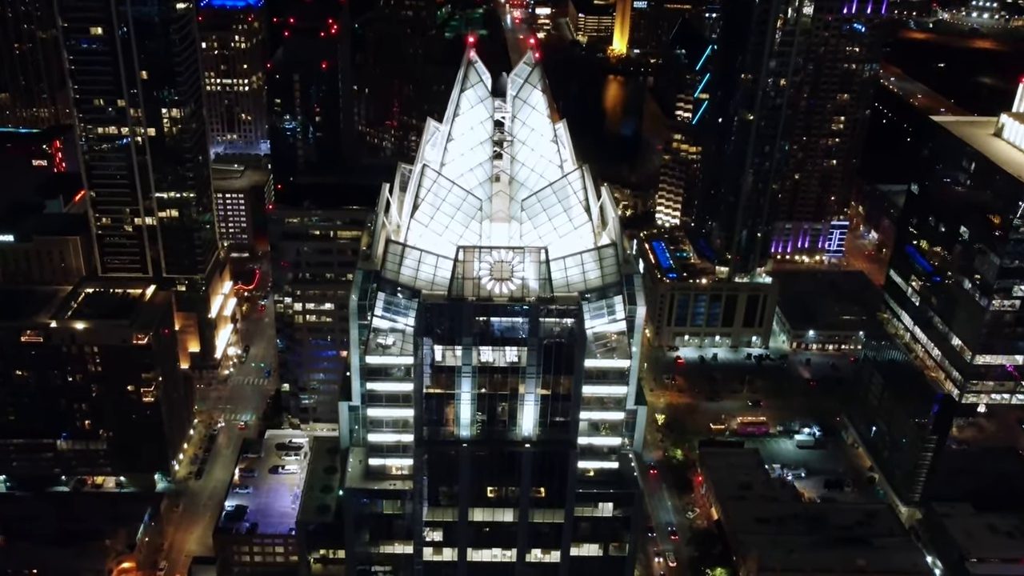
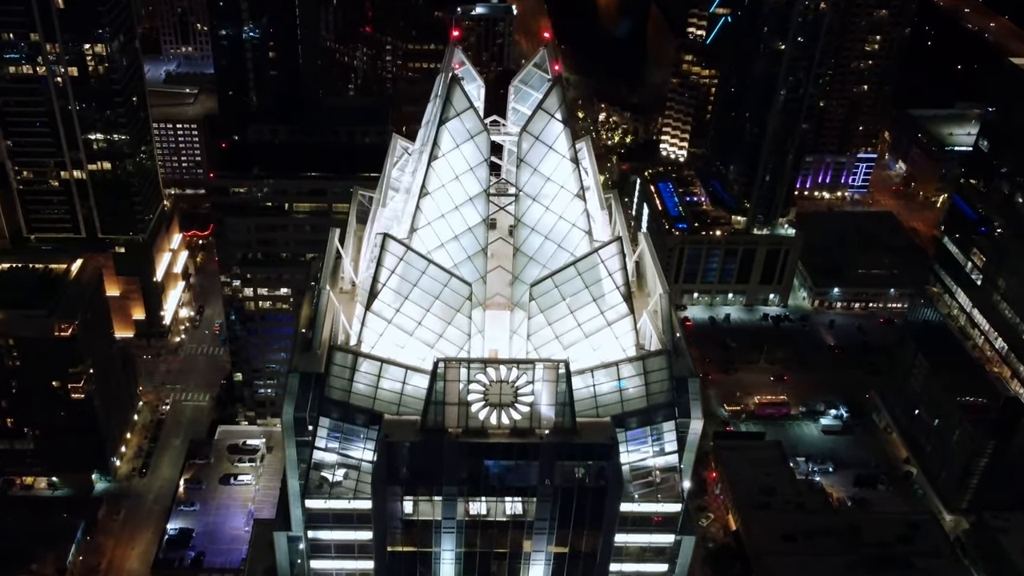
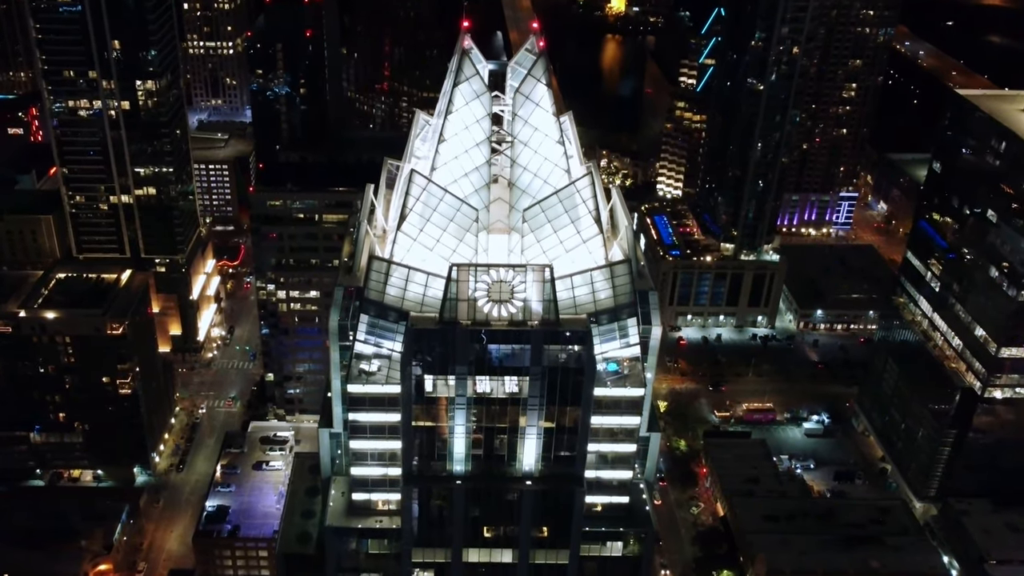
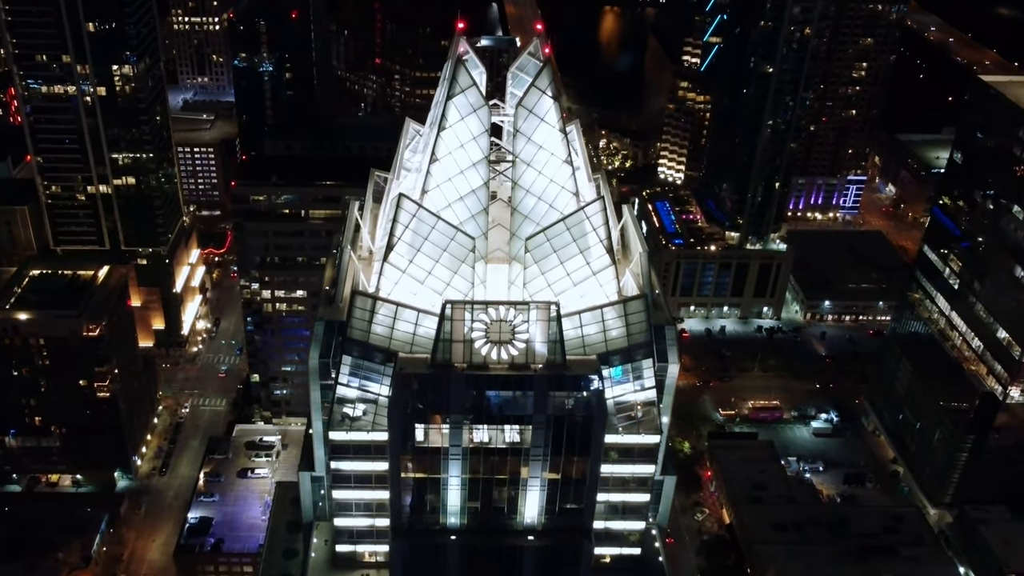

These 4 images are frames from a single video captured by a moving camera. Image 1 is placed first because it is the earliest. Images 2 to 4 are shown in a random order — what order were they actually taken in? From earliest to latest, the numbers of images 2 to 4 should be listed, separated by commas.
3, 4, 2
